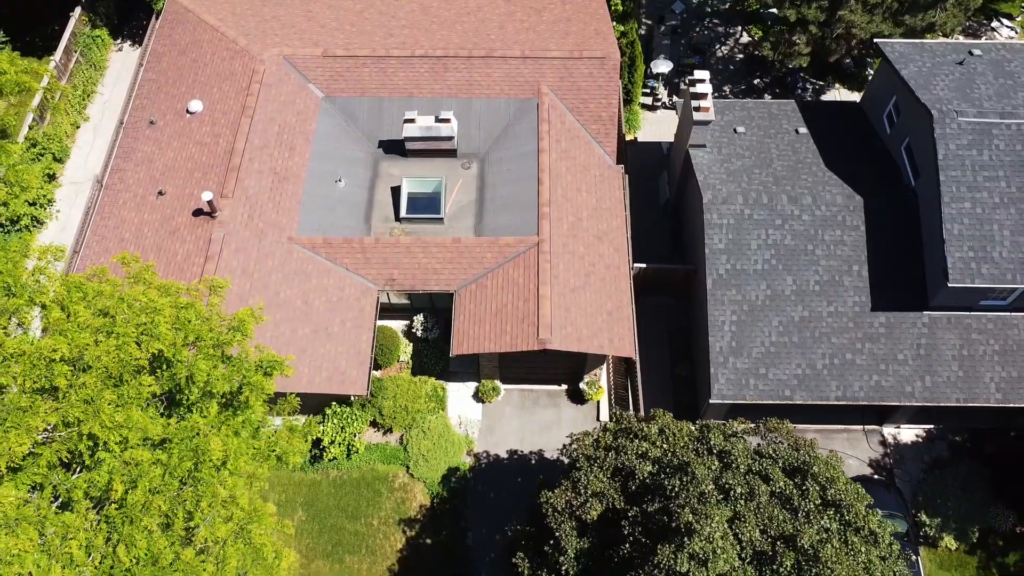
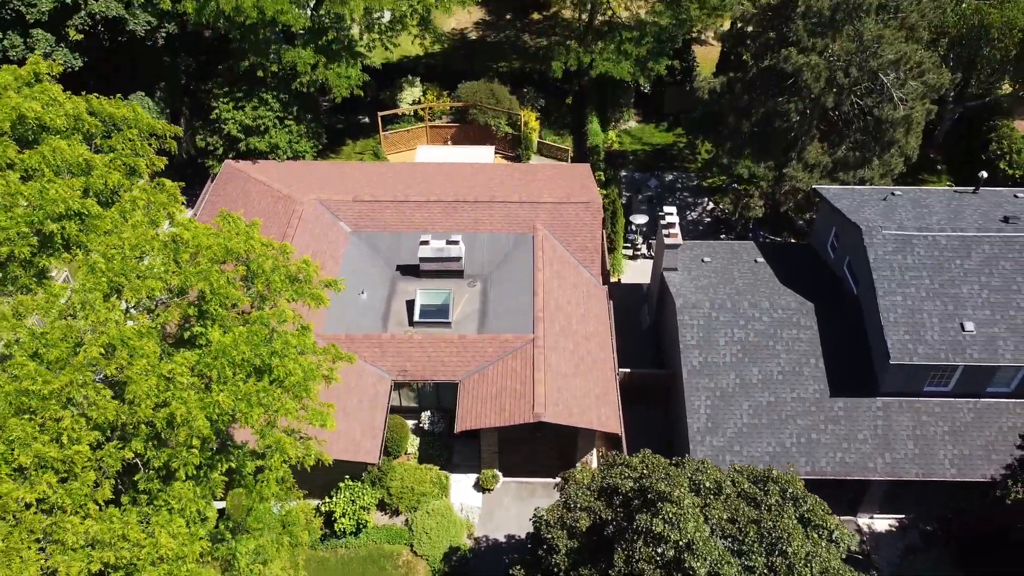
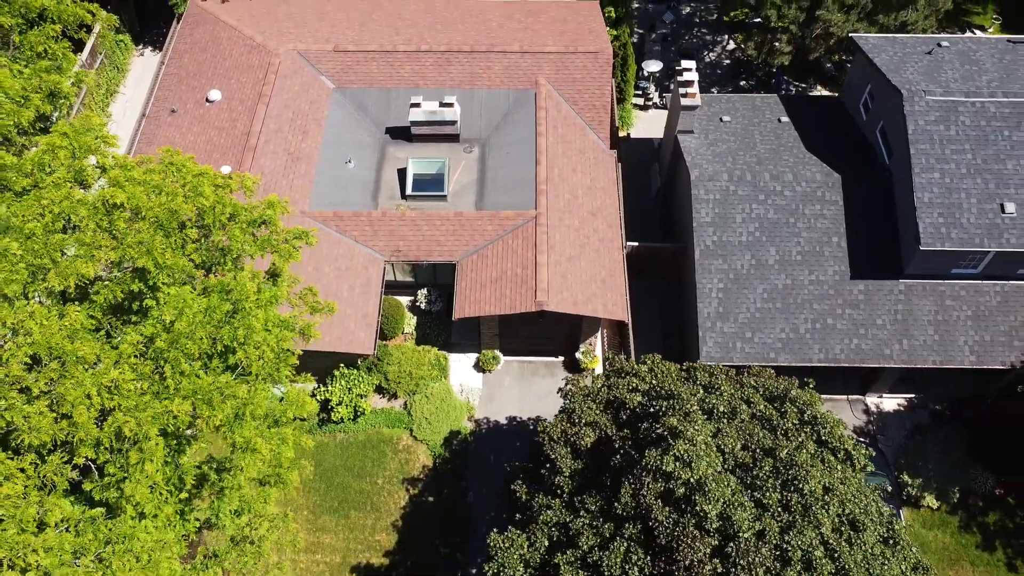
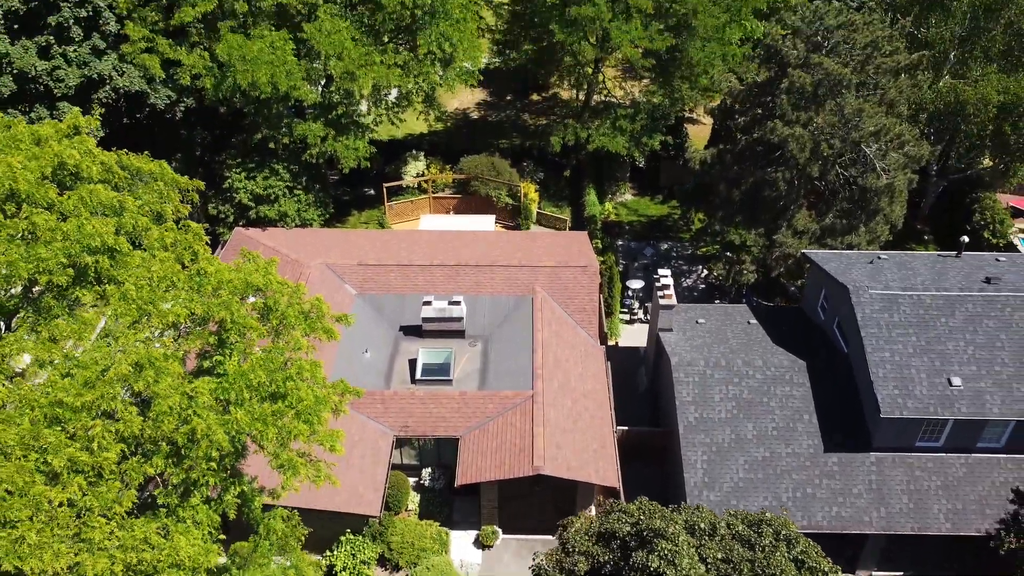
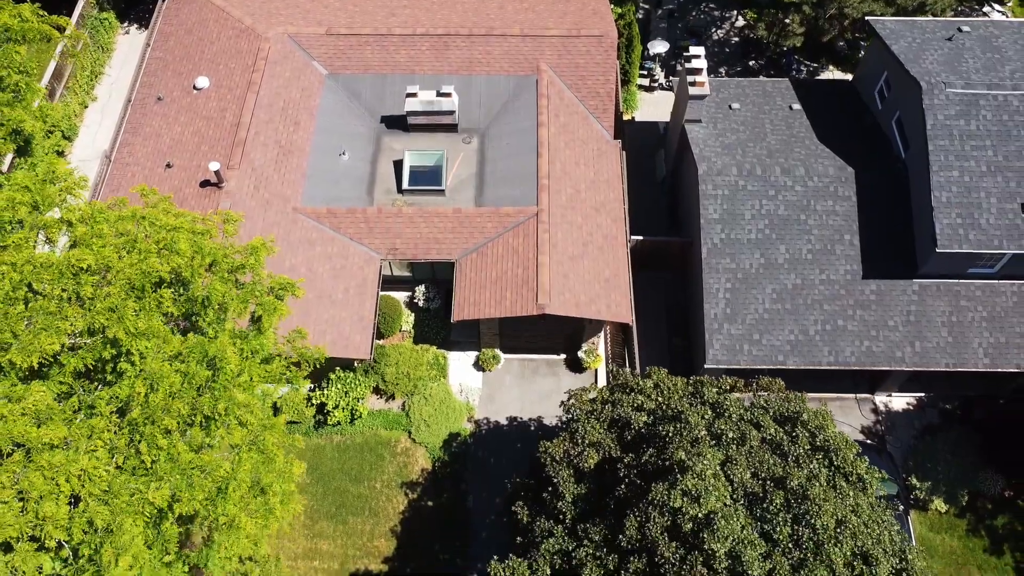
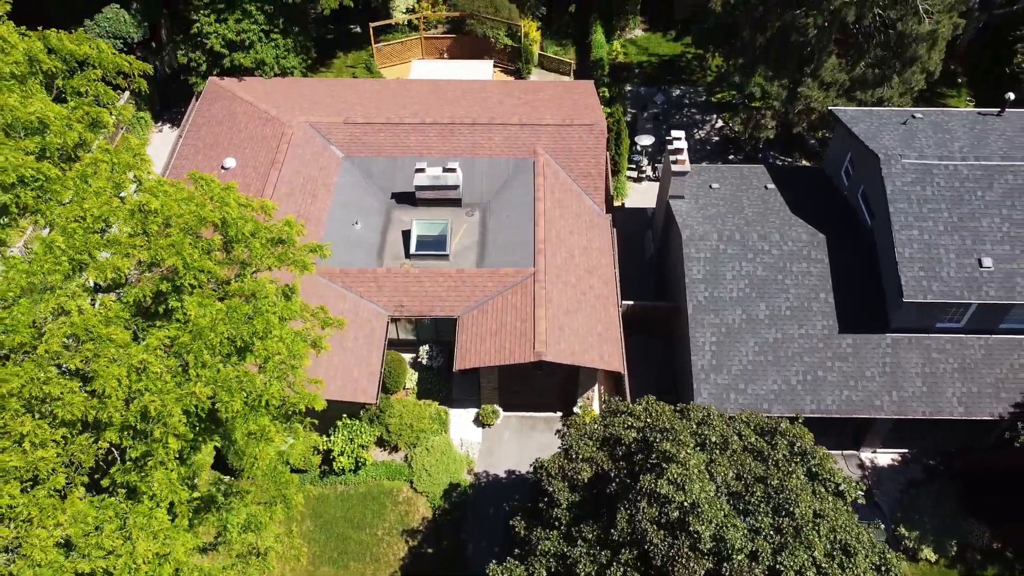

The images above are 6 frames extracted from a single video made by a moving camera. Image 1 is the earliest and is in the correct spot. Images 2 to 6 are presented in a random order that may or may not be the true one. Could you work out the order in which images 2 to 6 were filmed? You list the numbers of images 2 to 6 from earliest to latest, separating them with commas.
5, 3, 6, 2, 4
